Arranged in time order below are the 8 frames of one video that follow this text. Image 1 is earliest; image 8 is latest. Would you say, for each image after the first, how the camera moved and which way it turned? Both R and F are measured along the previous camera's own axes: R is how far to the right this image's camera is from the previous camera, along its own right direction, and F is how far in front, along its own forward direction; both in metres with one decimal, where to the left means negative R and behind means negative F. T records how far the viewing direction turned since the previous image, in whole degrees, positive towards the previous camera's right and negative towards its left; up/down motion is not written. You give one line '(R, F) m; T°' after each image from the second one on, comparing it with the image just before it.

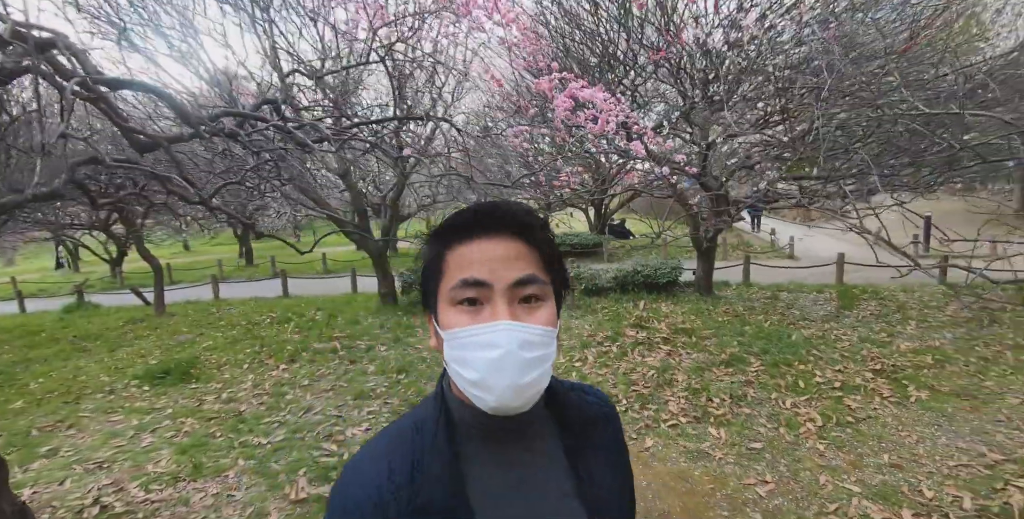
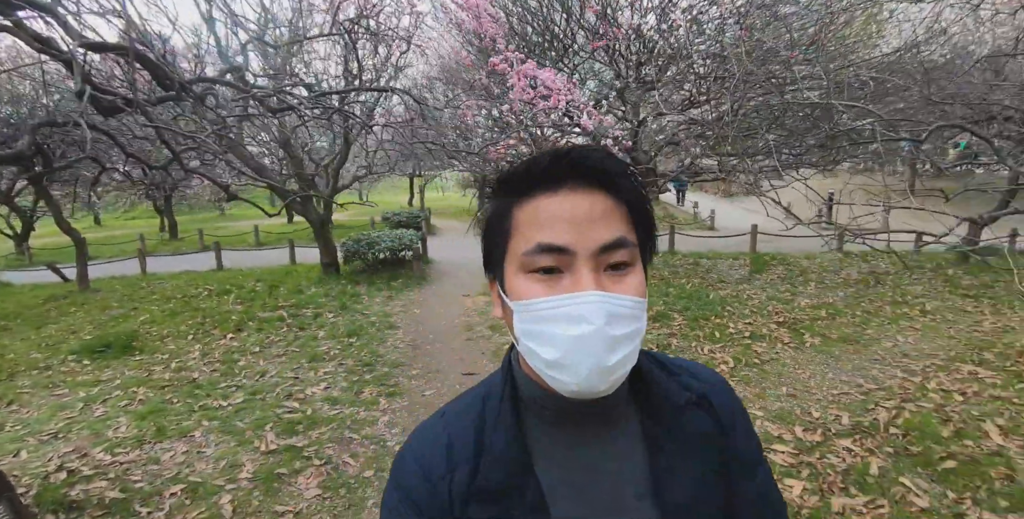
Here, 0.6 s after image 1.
(-0.2, -0.3) m; +7°
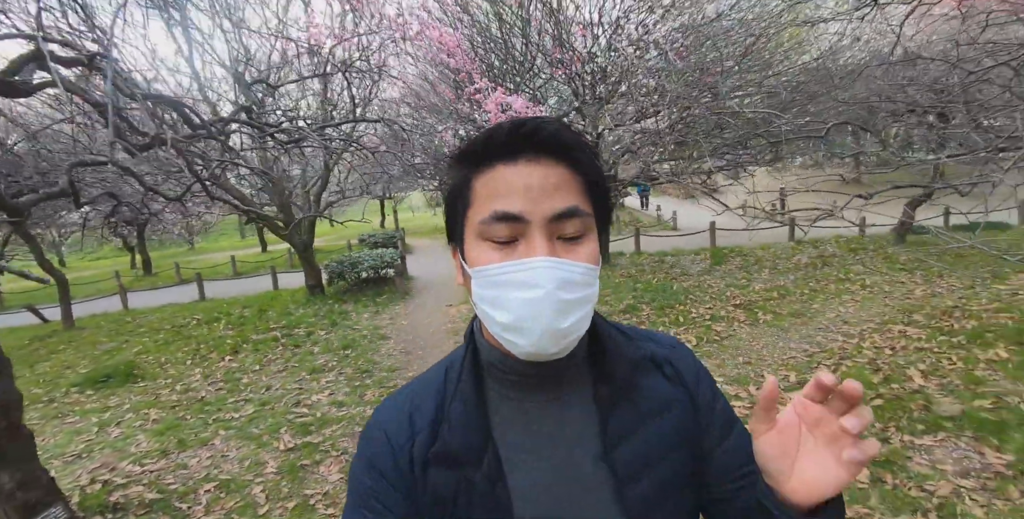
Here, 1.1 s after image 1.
(-0.1, -0.5) m; +3°
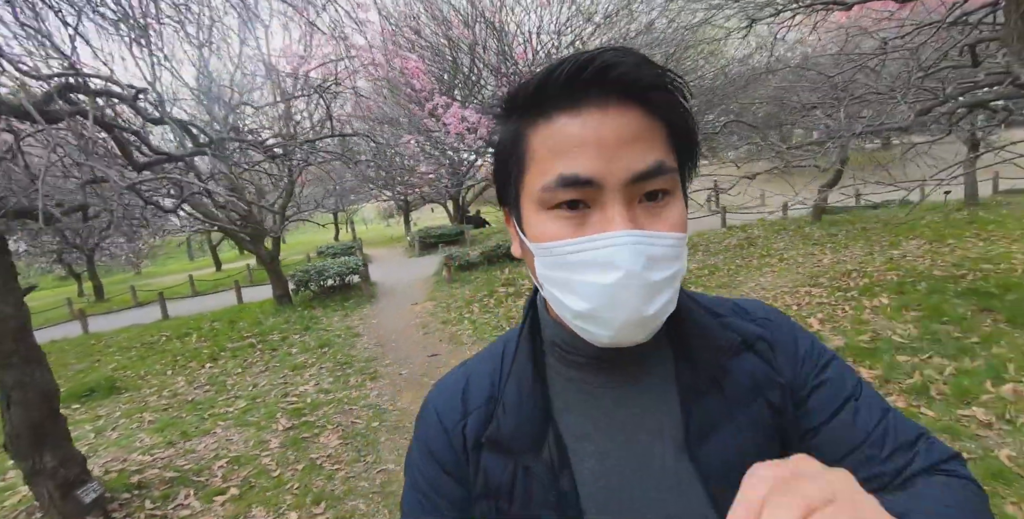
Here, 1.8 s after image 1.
(-0.1, -0.7) m; +5°
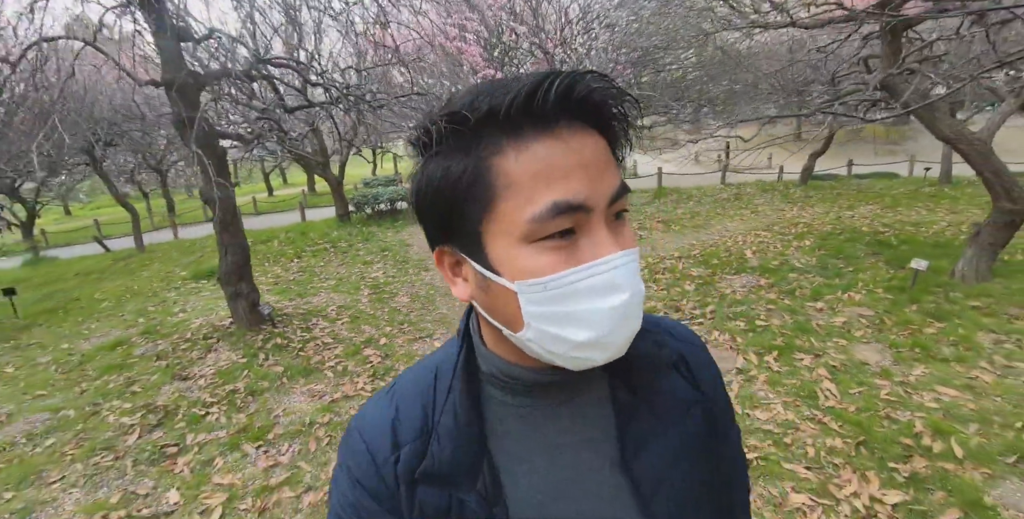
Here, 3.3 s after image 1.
(+0.1, -2.1) m; -2°
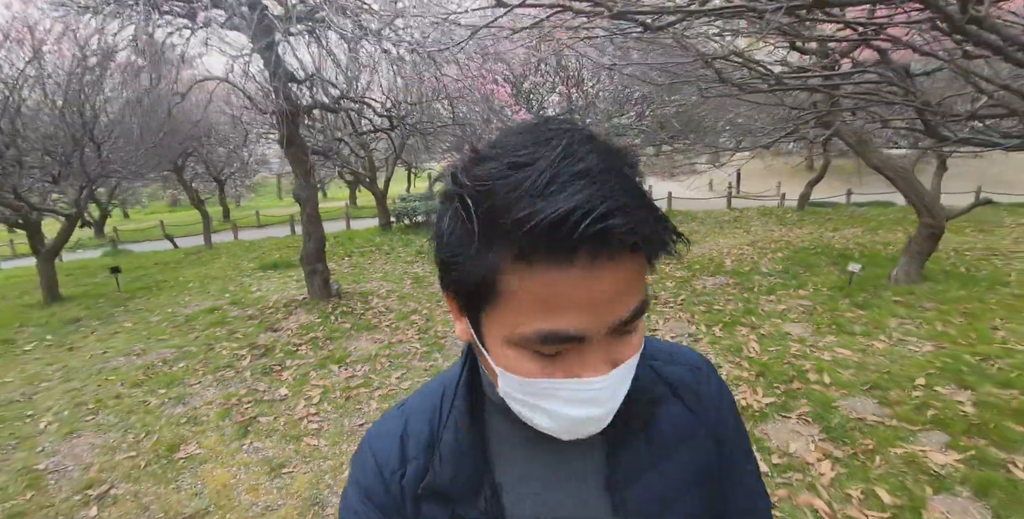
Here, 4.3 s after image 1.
(+0.2, -1.6) m; -3°
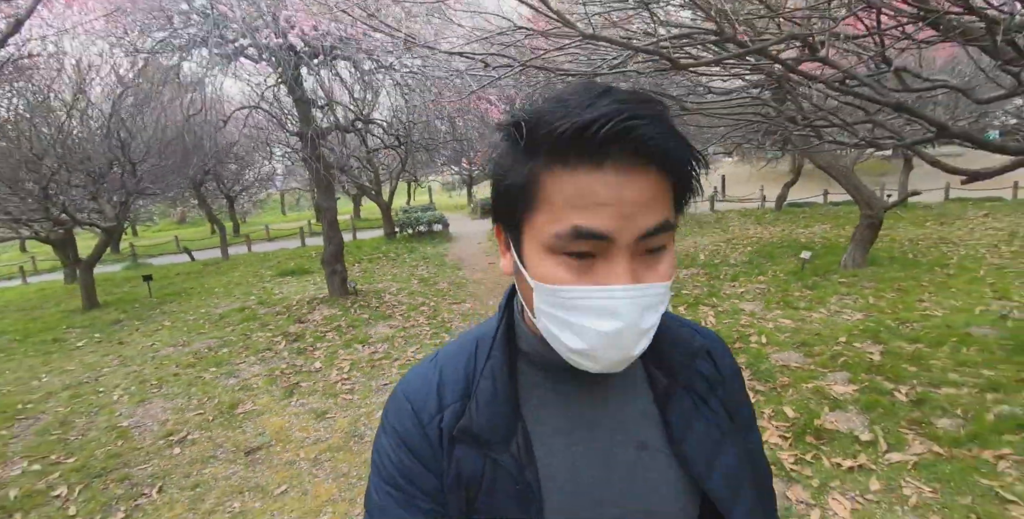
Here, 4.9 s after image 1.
(+0.1, -1.1) m; 0°
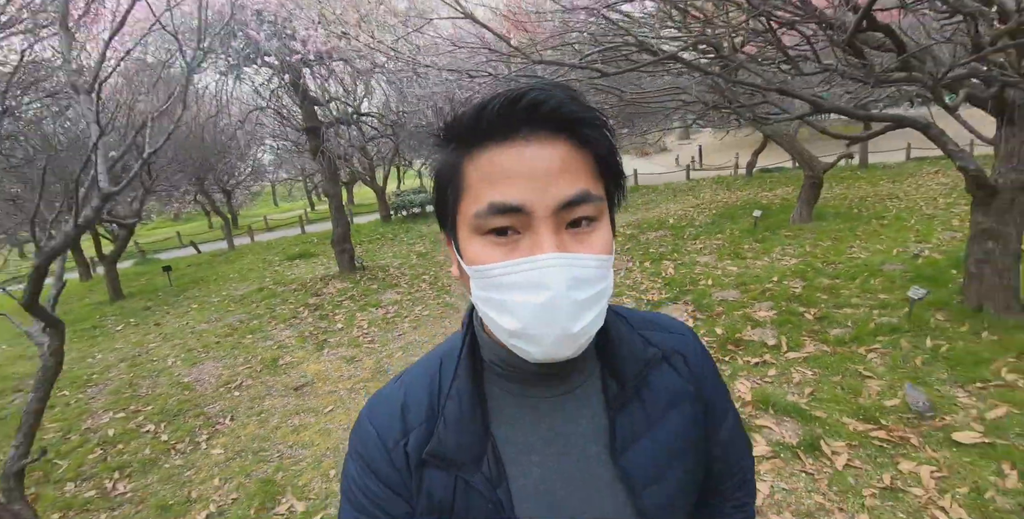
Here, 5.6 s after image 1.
(+0.1, -1.2) m; +1°
